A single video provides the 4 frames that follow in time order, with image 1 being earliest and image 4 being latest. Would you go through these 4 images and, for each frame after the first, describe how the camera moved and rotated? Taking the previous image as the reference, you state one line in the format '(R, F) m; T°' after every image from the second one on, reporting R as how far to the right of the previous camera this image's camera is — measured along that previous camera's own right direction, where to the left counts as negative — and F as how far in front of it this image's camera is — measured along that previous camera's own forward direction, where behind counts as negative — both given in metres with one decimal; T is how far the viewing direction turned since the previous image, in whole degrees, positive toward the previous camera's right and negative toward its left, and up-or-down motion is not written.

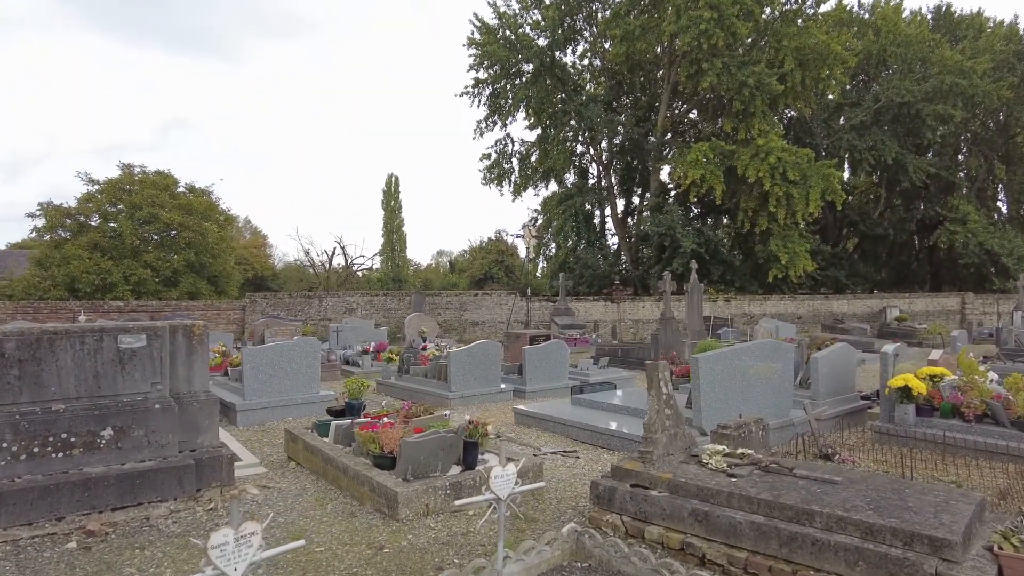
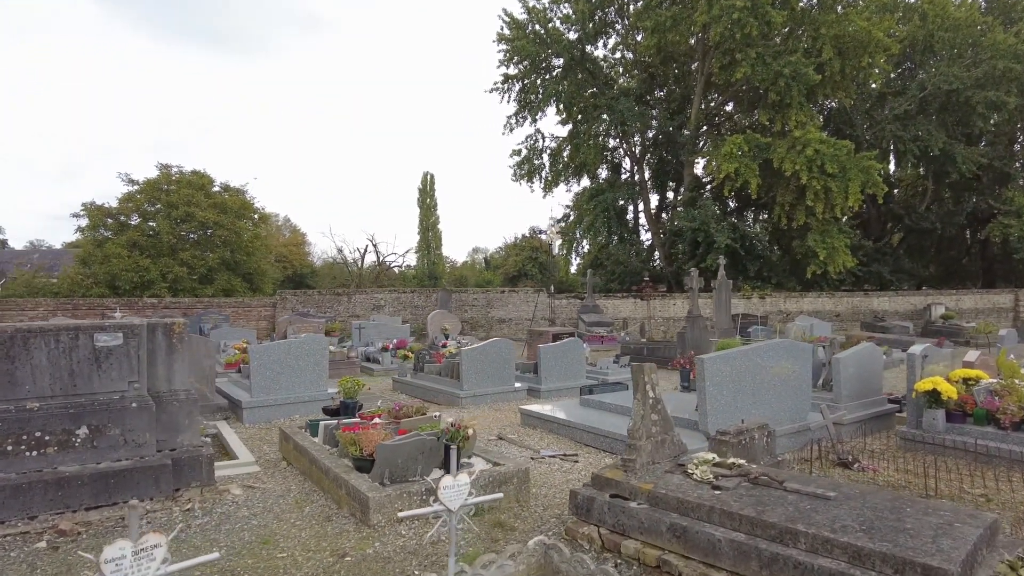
(+0.4, +0.2) m; -3°
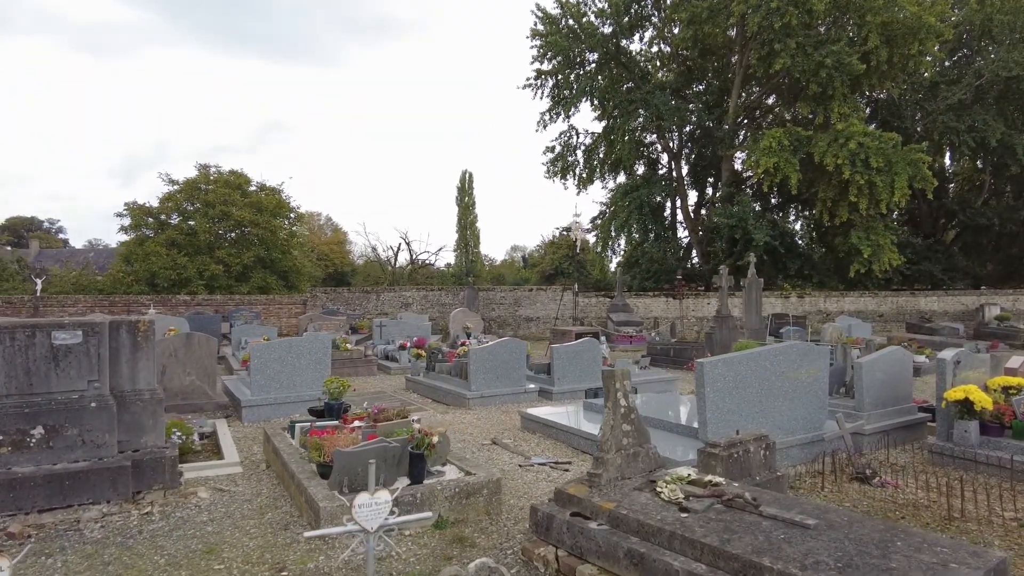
(+0.5, +0.3) m; -4°
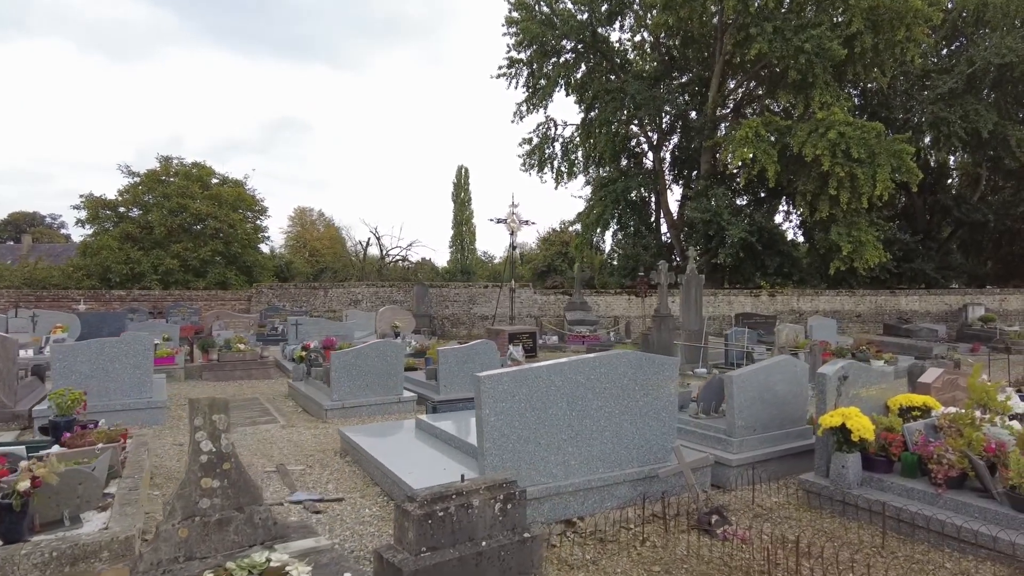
(+1.9, +1.2) m; -1°
